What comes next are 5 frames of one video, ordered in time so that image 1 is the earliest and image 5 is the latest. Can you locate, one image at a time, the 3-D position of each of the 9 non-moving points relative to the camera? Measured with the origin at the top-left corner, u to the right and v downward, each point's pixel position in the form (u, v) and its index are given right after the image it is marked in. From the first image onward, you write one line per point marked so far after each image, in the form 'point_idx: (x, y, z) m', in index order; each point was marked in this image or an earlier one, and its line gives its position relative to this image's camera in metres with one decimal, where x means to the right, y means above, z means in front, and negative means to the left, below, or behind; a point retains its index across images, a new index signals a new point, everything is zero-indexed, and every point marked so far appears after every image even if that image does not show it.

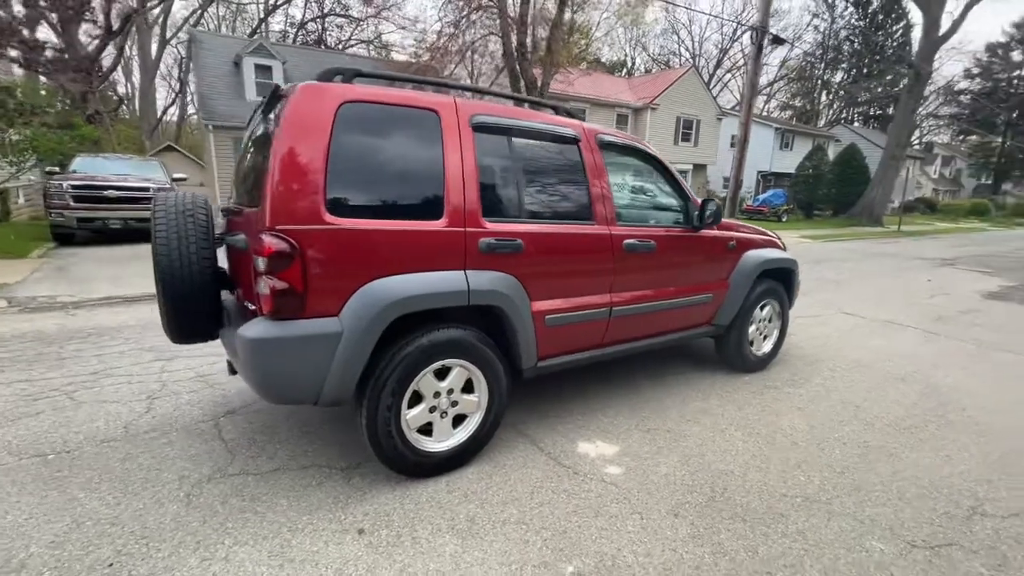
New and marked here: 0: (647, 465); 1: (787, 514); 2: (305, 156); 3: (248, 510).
0: (+0.8, -1.1, +2.8) m
1: (+1.5, -1.2, +2.5) m
2: (-0.9, +0.6, +2.2) m
3: (-1.3, -1.1, +2.3) m
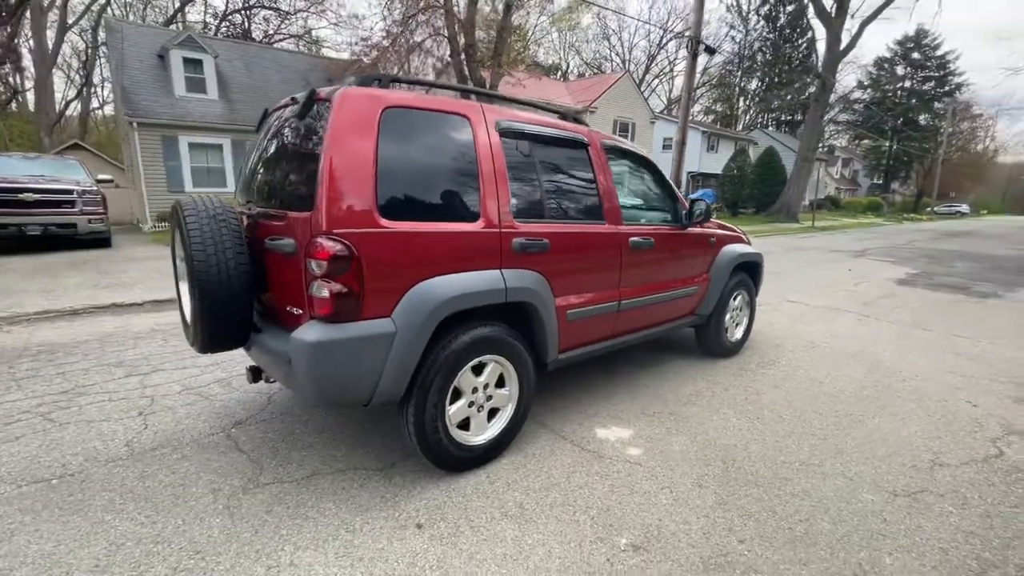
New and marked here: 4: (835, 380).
0: (+1.0, -1.0, +3.1) m
1: (+1.7, -1.1, +2.8) m
2: (-0.7, +0.6, +2.2) m
3: (-1.0, -1.1, +2.3) m
4: (+3.0, -0.8, +4.4) m
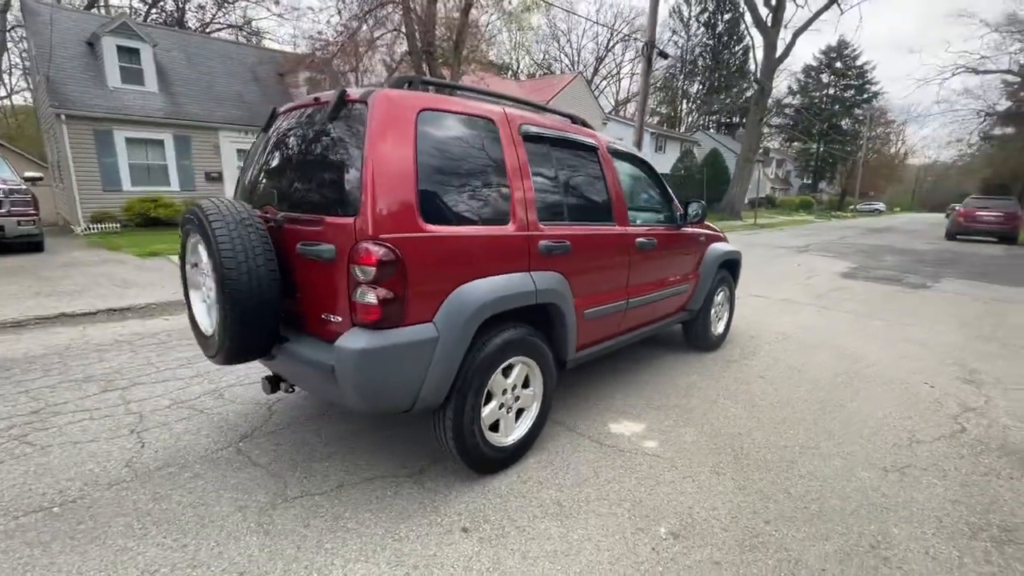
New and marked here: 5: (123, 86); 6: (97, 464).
0: (+1.1, -1.0, +3.2) m
1: (+1.8, -1.1, +3.0) m
2: (-0.5, +0.6, +2.2) m
3: (-0.8, -1.1, +2.2) m
4: (+3.0, -0.8, +4.7) m
5: (-11.9, +6.1, +14.4) m
6: (-2.4, -1.0, +2.7) m
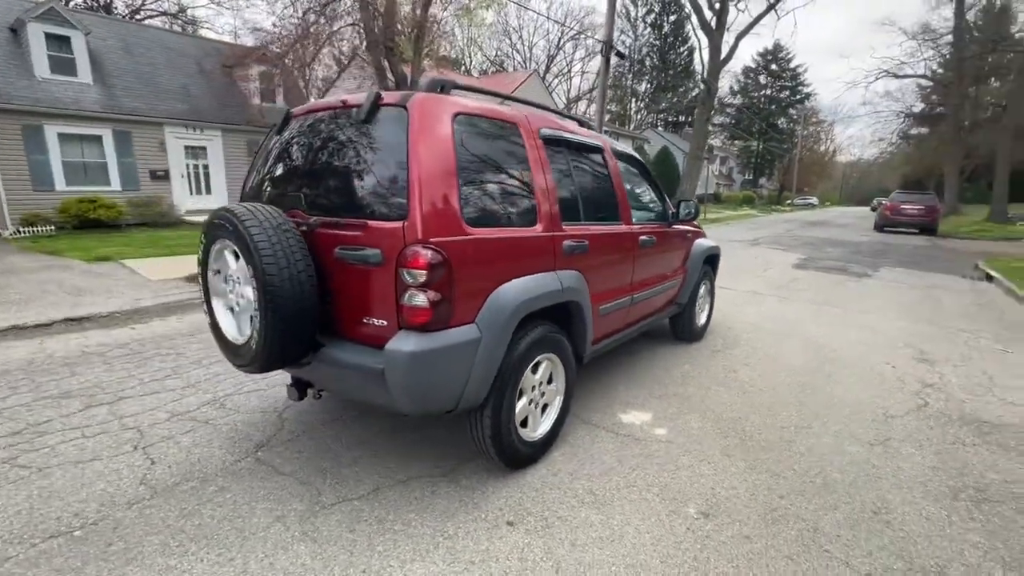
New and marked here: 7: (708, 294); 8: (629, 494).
0: (+1.2, -1.0, +3.4) m
1: (+1.9, -1.0, +3.3) m
2: (-0.4, +0.6, +2.2) m
3: (-0.6, -1.2, +2.2) m
4: (+2.9, -0.7, +5.0) m
5: (-12.9, +5.9, +13.3) m
6: (-2.2, -1.1, +2.6) m
7: (+2.2, -0.1, +5.3) m
8: (+0.6, -1.1, +2.6) m
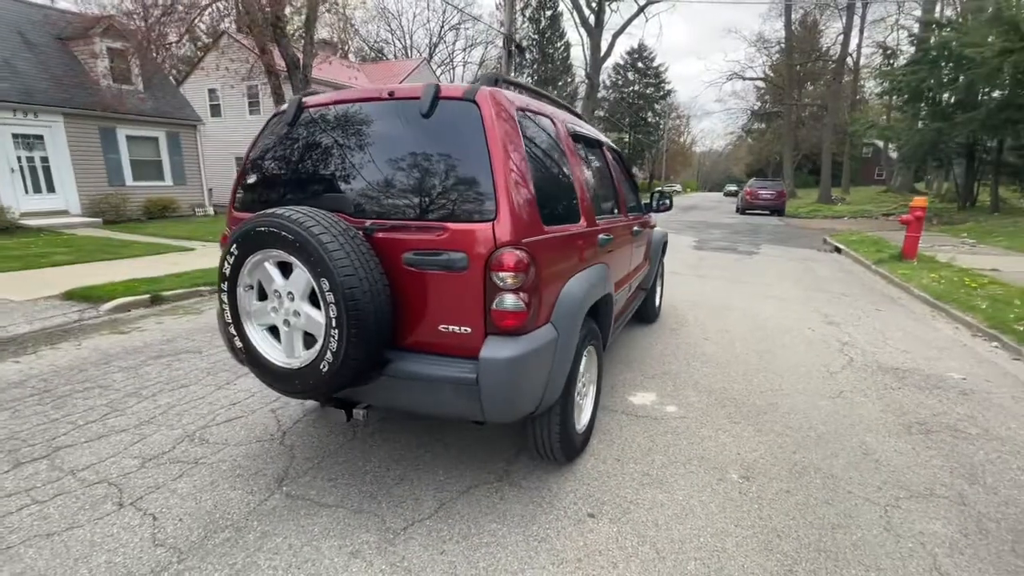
0: (+1.3, -0.9, +3.7) m
1: (+2.1, -0.9, +3.7) m
2: (0.0, +0.5, +2.1) m
3: (-0.2, -1.2, +2.2) m
4: (+2.6, -0.5, +5.7) m
5: (-15.0, +5.2, +9.9) m
6: (-1.8, -1.2, +2.1) m
7: (+1.8, +0.1, +5.8) m
8: (+1.0, -1.1, +2.8) m
